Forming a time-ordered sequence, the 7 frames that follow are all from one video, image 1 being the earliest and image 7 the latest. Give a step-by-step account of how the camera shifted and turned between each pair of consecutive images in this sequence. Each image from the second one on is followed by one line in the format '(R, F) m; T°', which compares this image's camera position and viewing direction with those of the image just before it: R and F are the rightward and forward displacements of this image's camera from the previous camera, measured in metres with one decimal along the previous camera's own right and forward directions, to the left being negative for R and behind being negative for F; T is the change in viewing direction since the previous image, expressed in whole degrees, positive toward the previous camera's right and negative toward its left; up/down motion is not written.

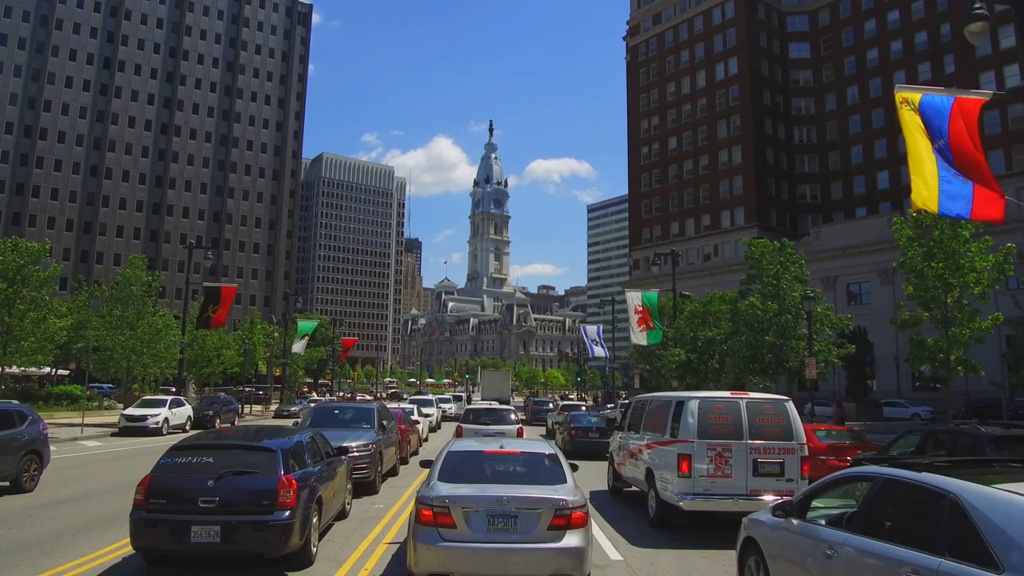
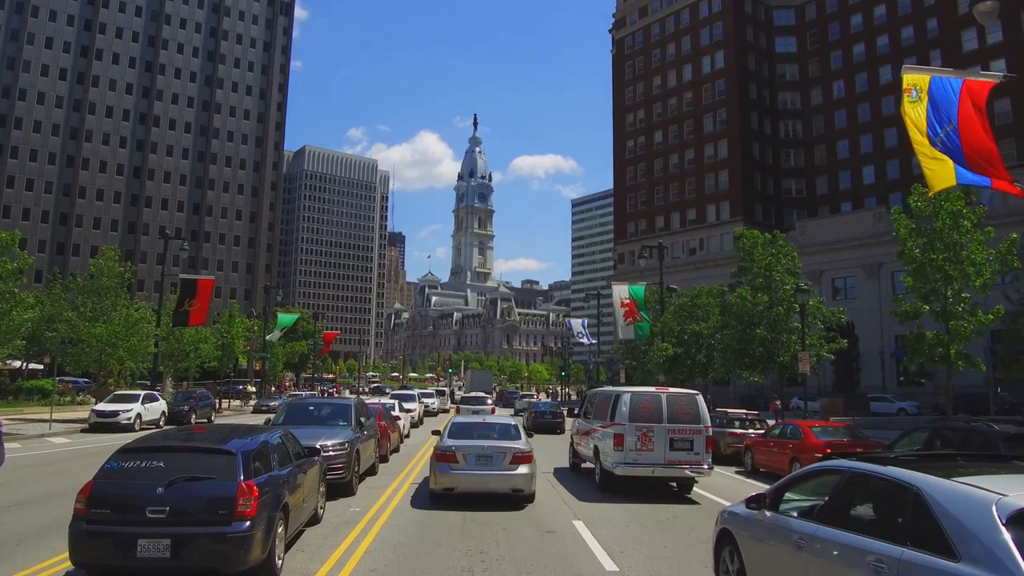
(0.0, +0.7) m; +1°
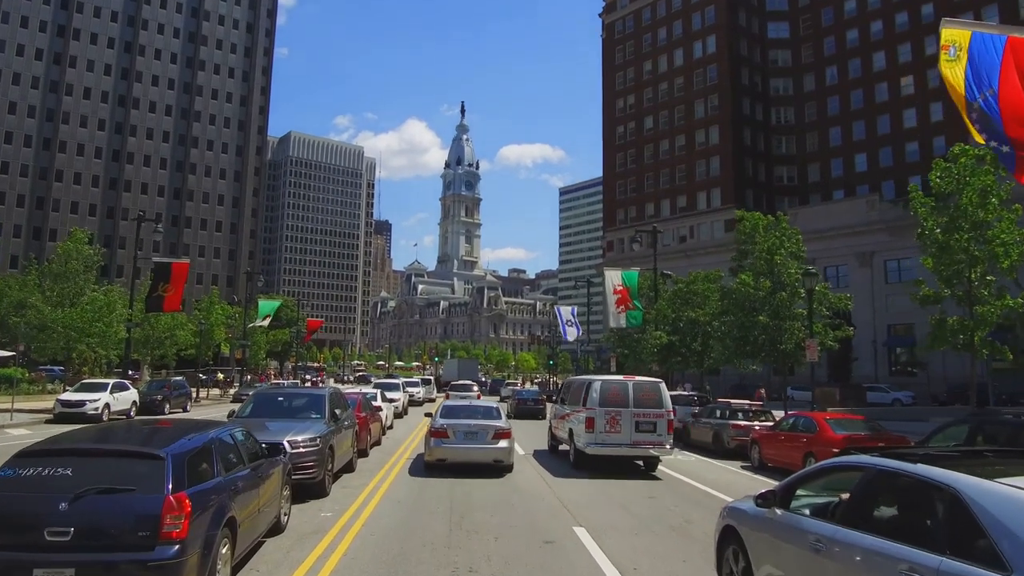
(-0.1, +1.2) m; +1°
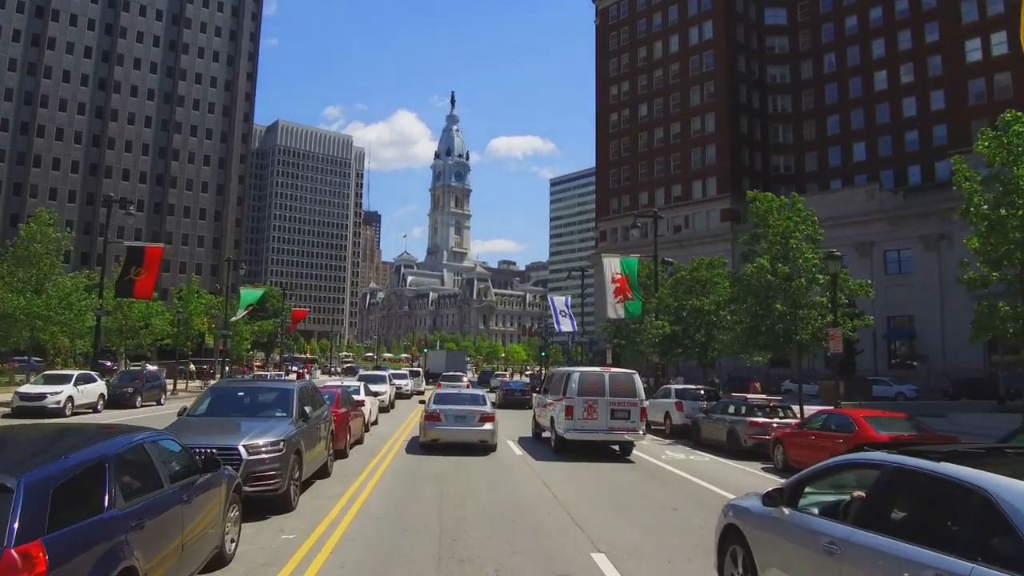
(-0.1, +1.6) m; +1°
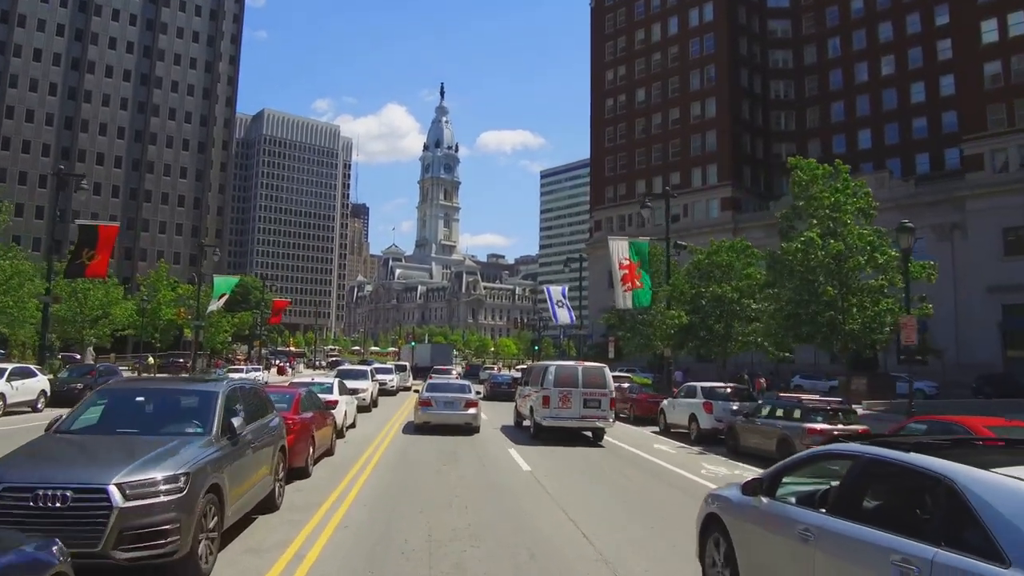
(-0.3, +2.9) m; +1°
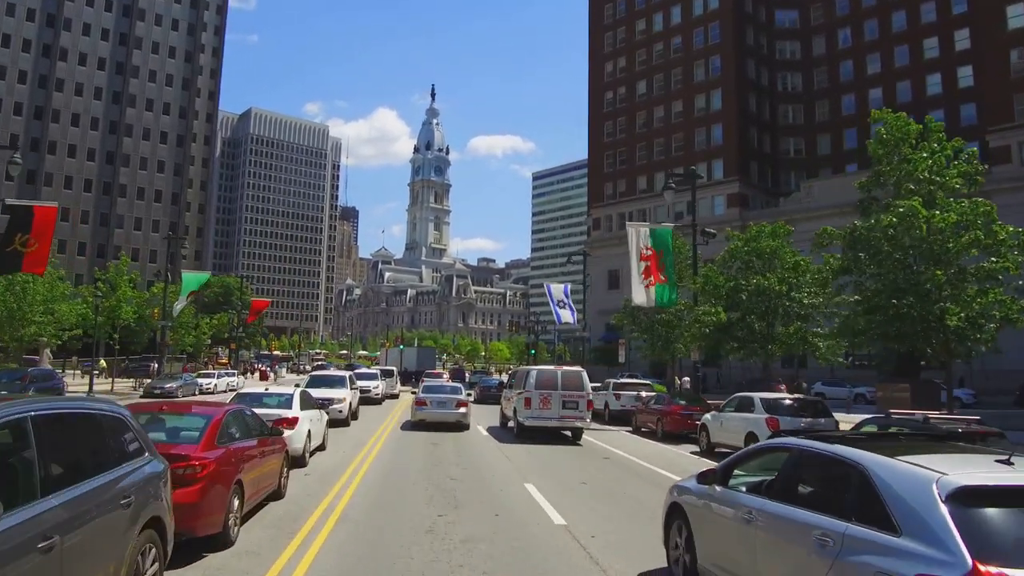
(-0.4, +3.7) m; +1°
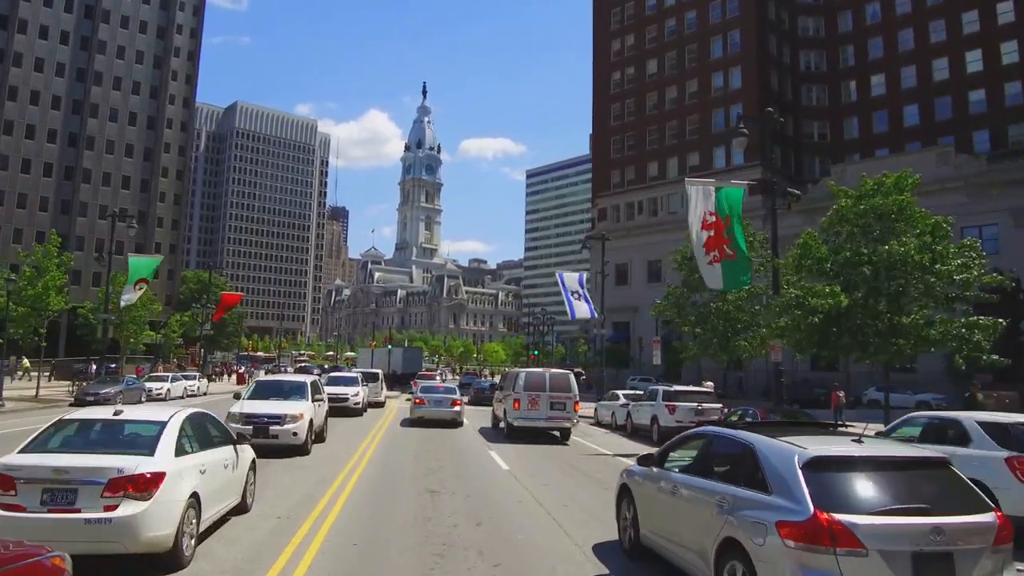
(-0.7, +5.8) m; +1°
